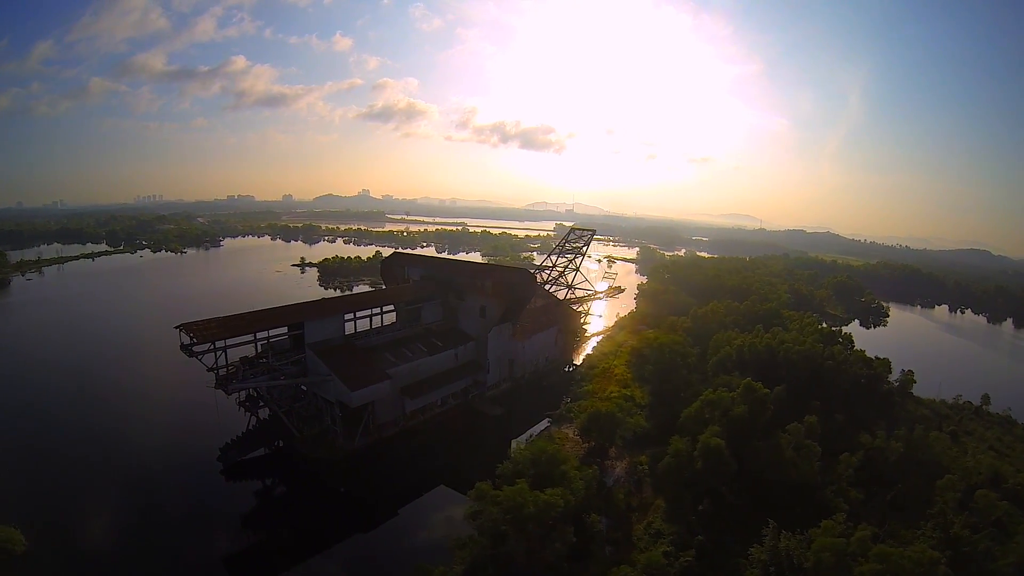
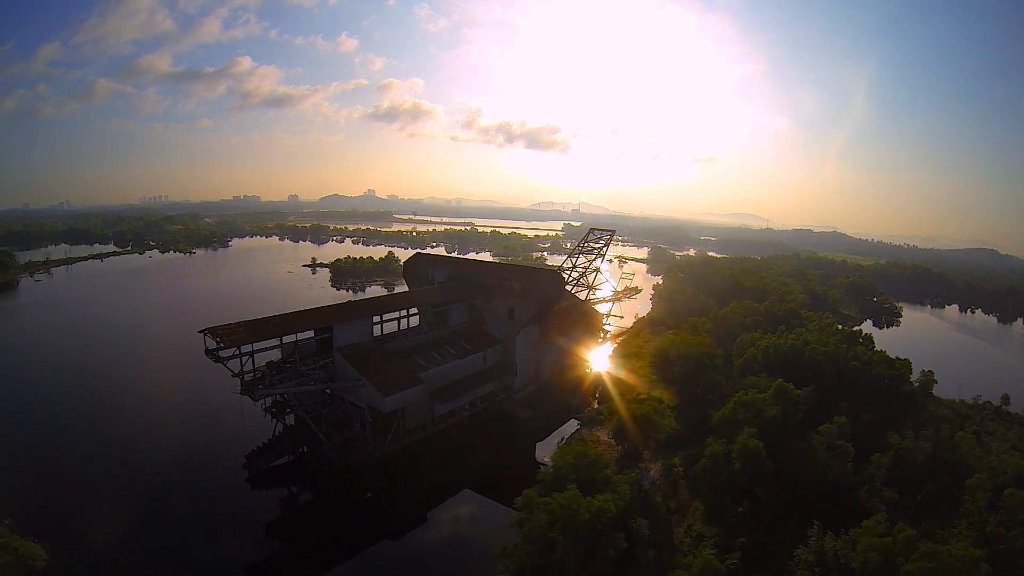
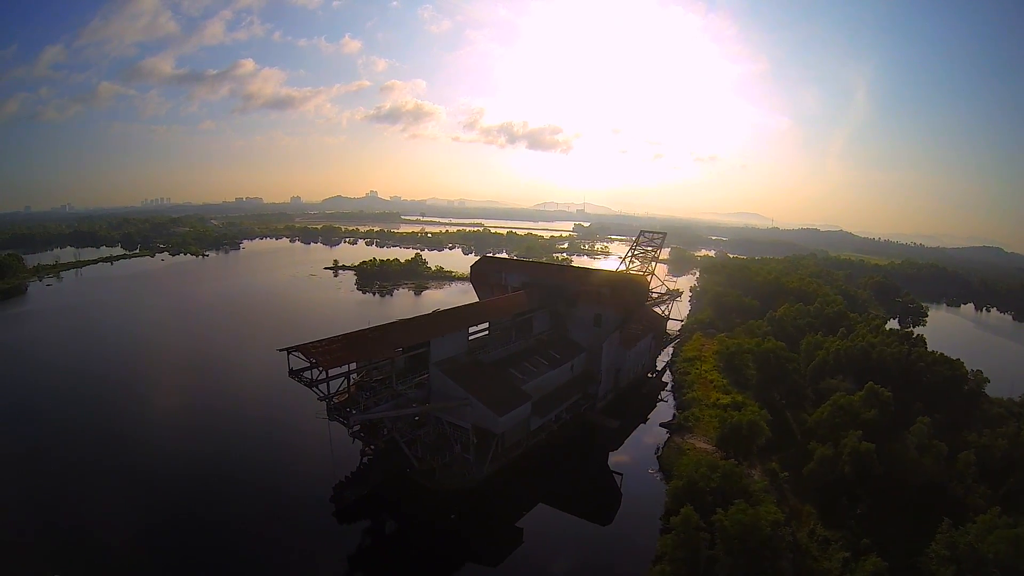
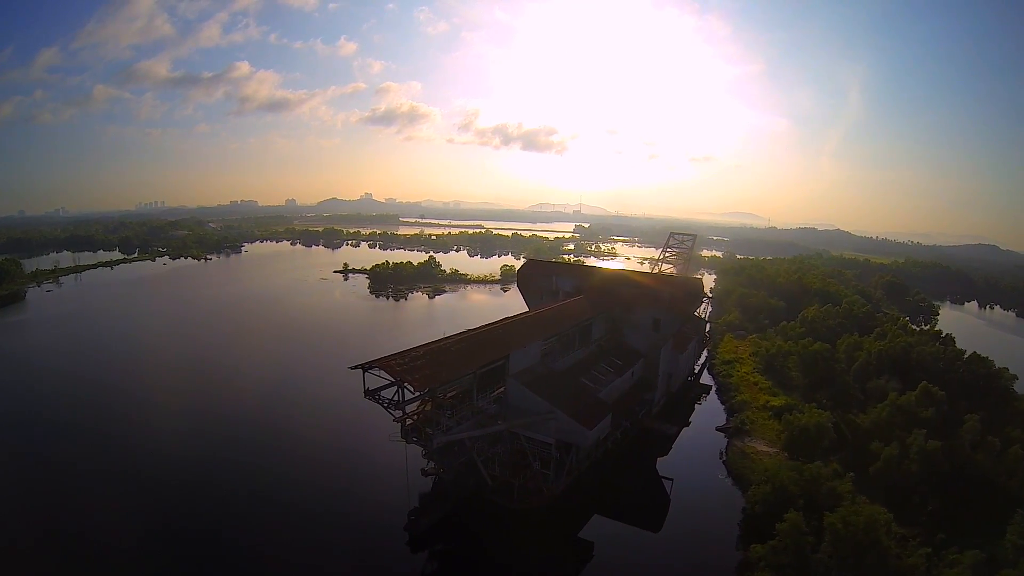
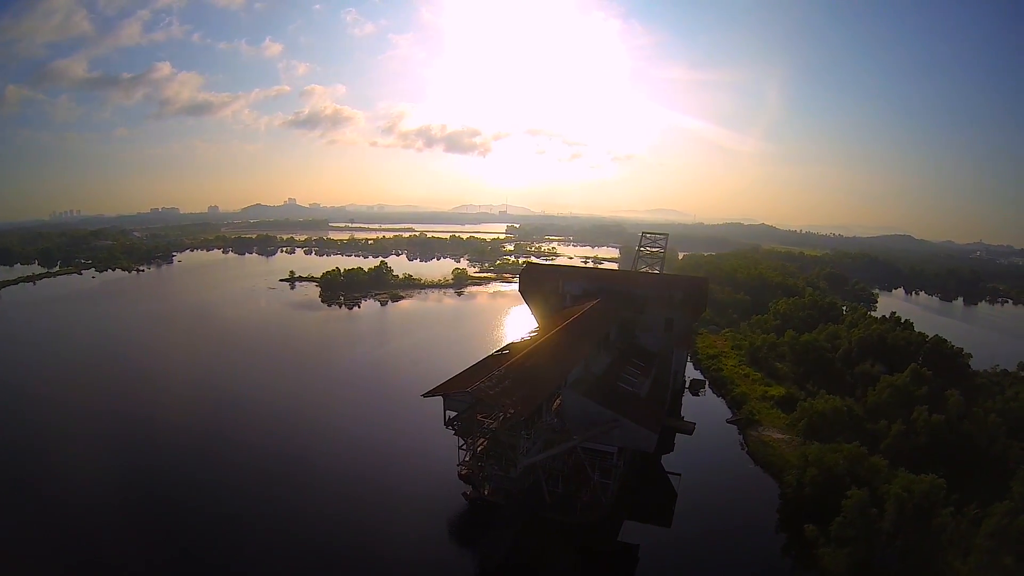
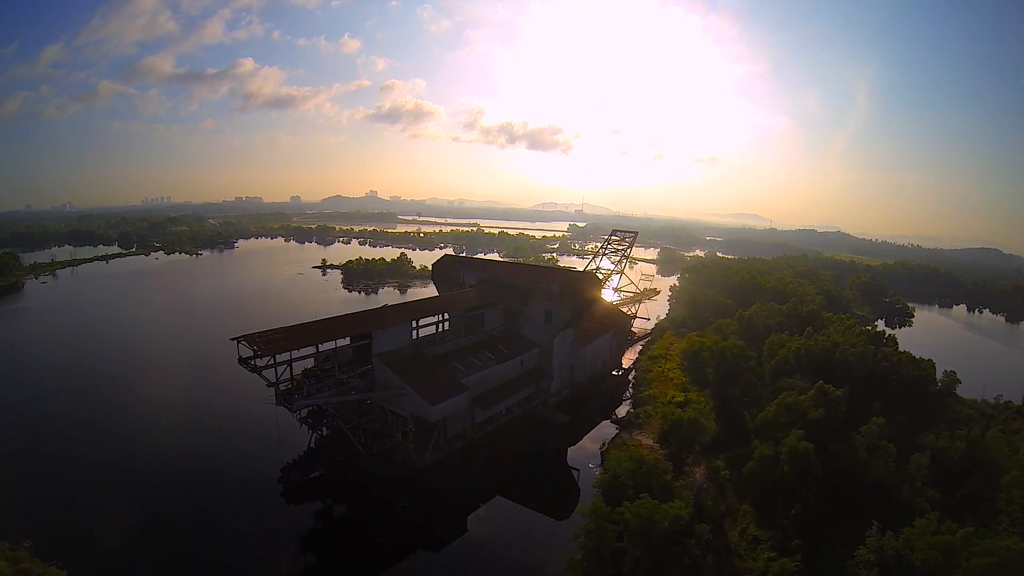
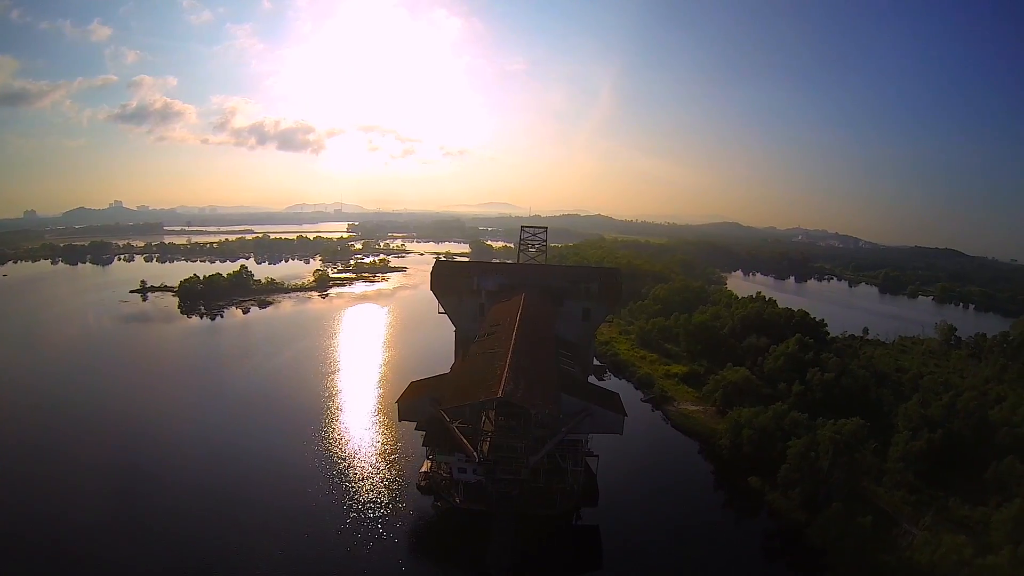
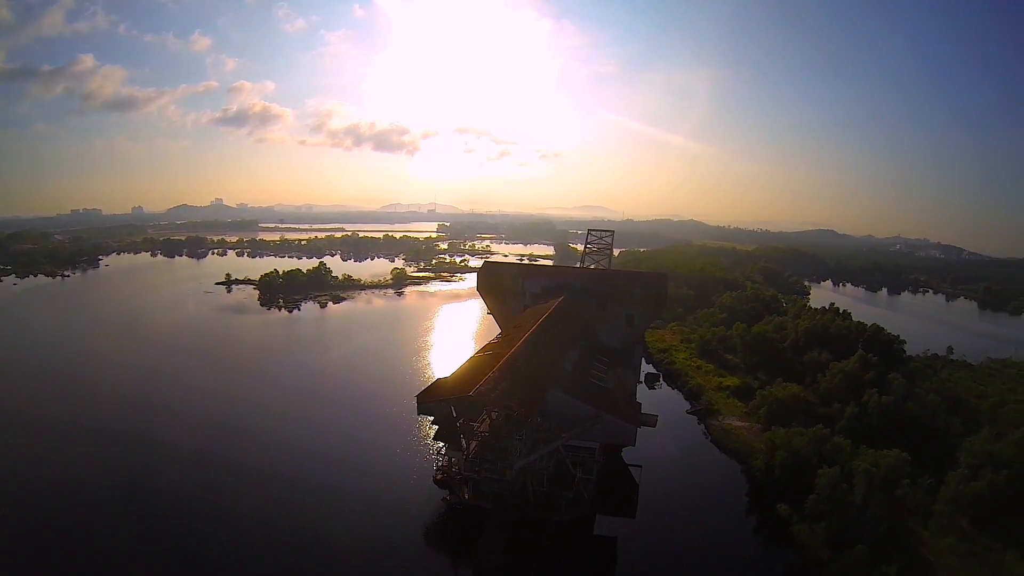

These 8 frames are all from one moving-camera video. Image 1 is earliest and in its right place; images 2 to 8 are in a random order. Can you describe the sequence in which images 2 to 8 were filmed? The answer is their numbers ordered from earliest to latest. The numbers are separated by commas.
2, 6, 3, 4, 5, 8, 7
